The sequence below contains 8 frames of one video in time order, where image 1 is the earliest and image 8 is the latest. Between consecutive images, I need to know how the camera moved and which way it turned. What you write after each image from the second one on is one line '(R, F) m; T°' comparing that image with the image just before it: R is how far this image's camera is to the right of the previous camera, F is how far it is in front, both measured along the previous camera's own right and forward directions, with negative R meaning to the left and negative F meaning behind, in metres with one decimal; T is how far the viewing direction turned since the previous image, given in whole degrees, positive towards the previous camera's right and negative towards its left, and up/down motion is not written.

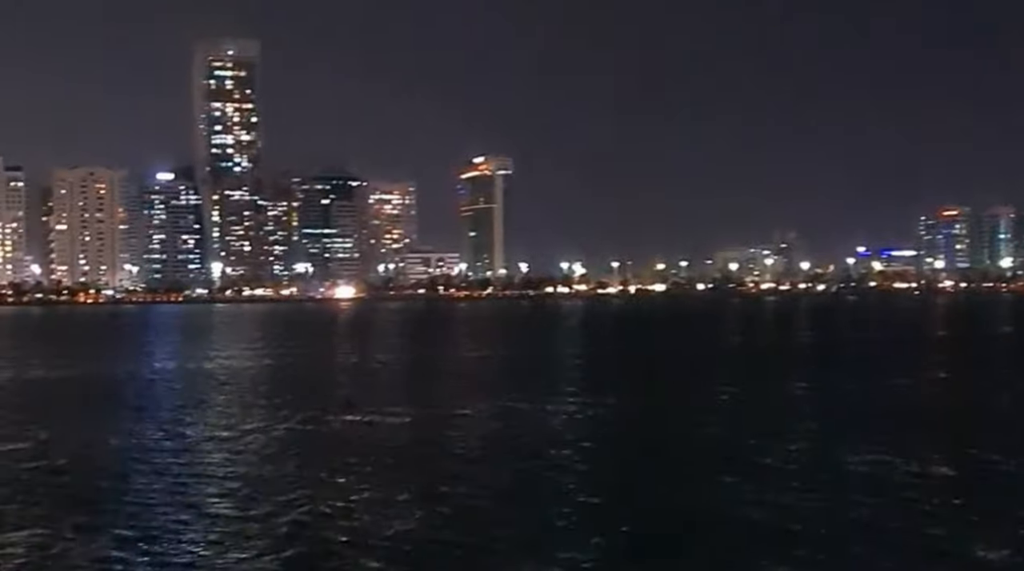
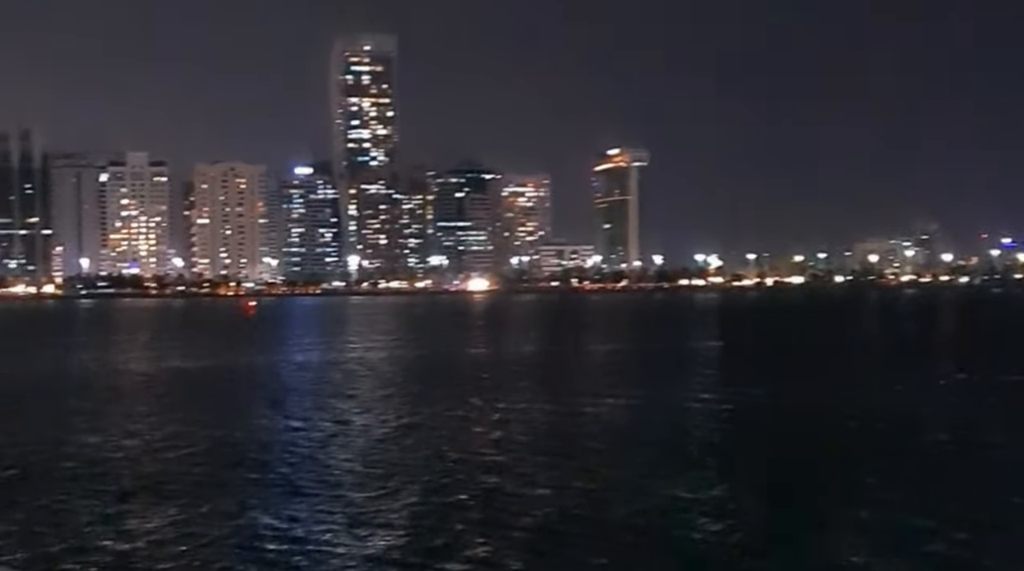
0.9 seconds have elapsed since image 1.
(0.0, +0.2) m; -5°
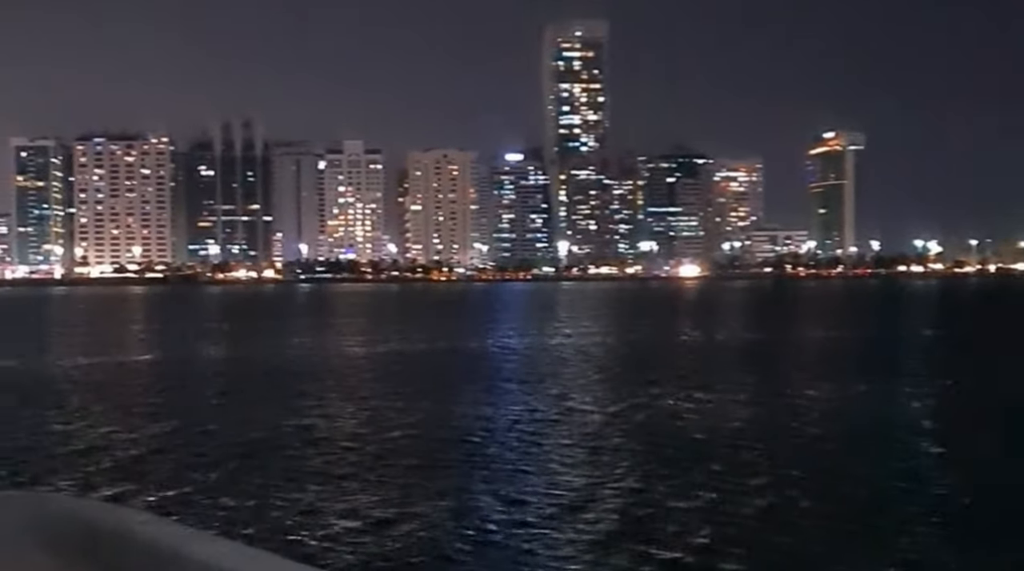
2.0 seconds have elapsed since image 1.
(+0.7, +0.5) m; -8°
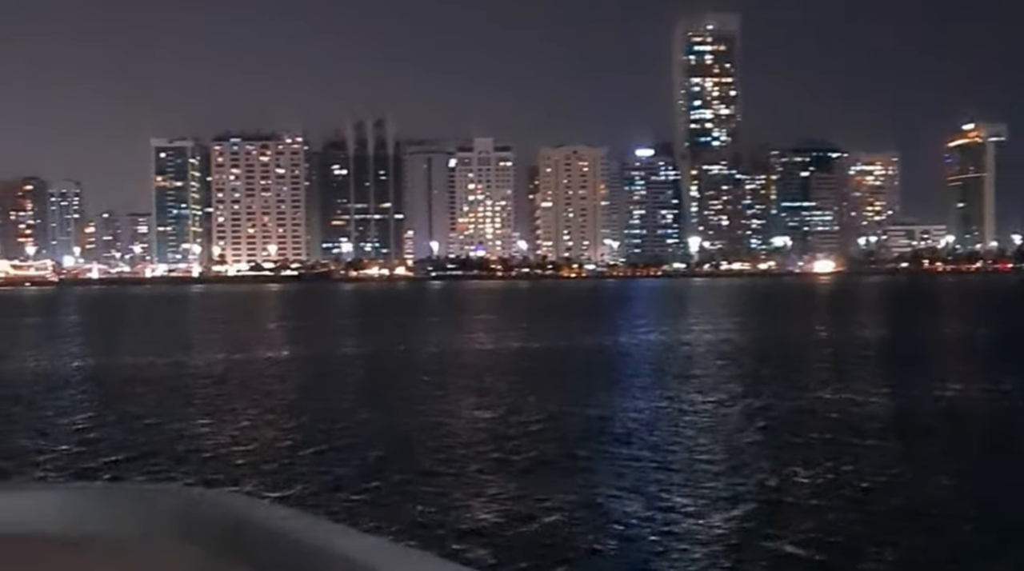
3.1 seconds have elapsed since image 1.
(-0.1, +0.3) m; -5°
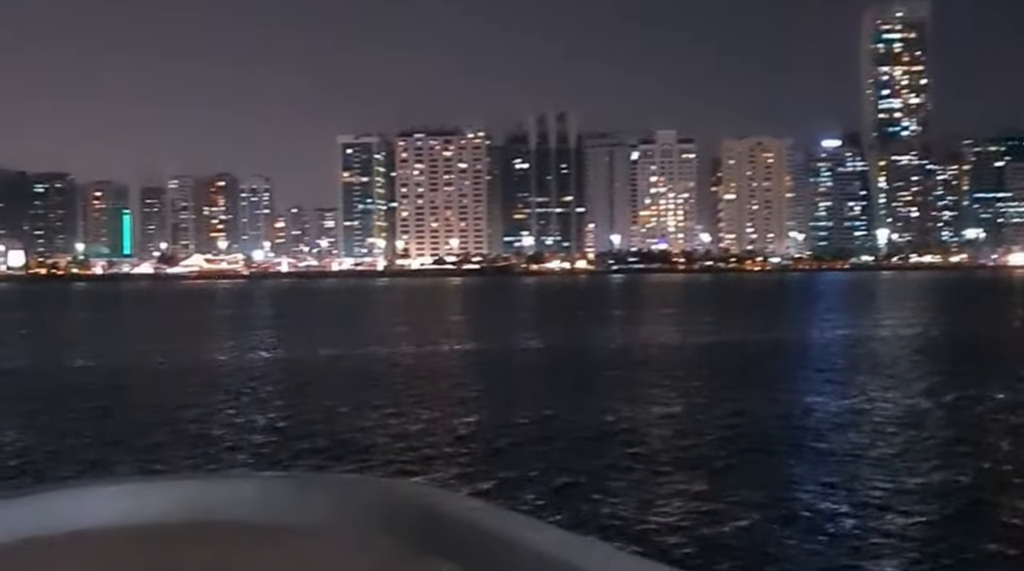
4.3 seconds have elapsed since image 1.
(-0.3, +0.5) m; -7°
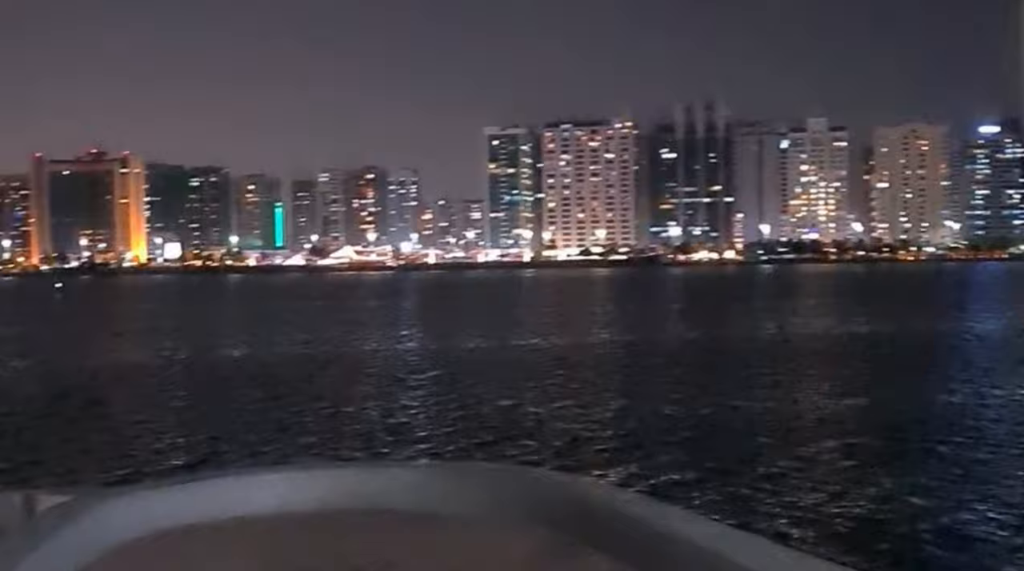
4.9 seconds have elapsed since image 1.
(-0.2, +0.4) m; -5°
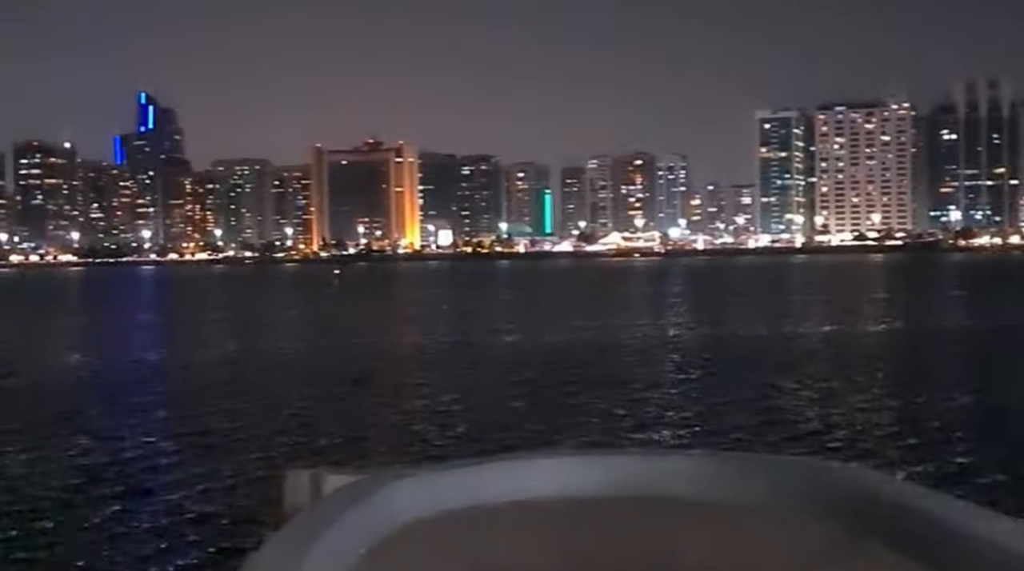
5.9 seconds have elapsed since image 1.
(+0.1, +0.8) m; -10°
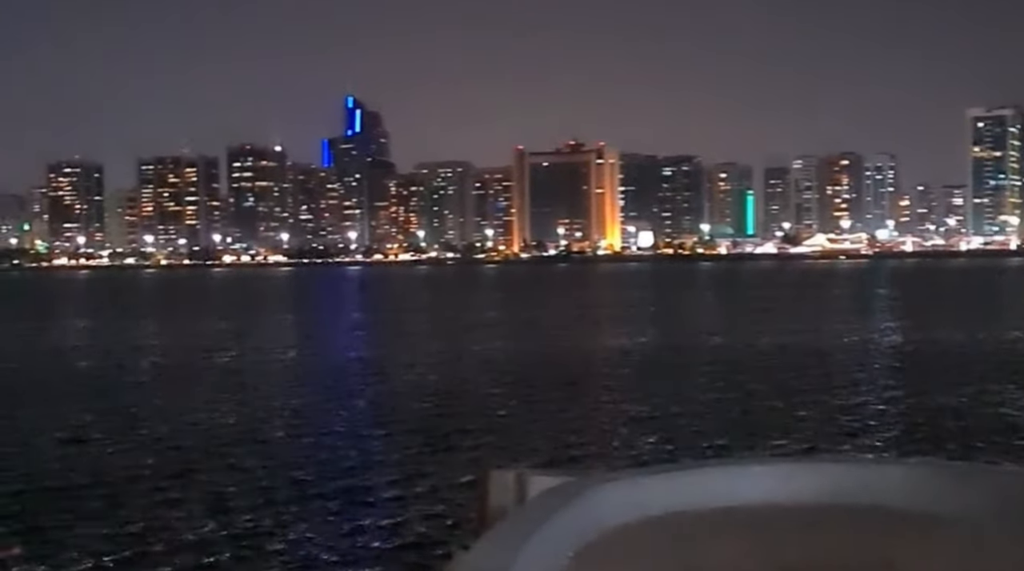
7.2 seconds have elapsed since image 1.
(-0.2, +0.3) m; -8°
